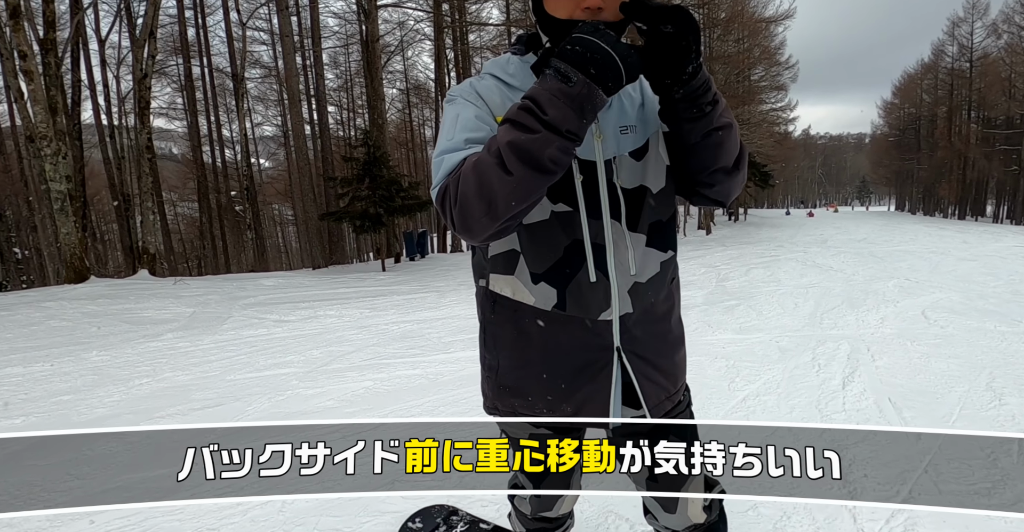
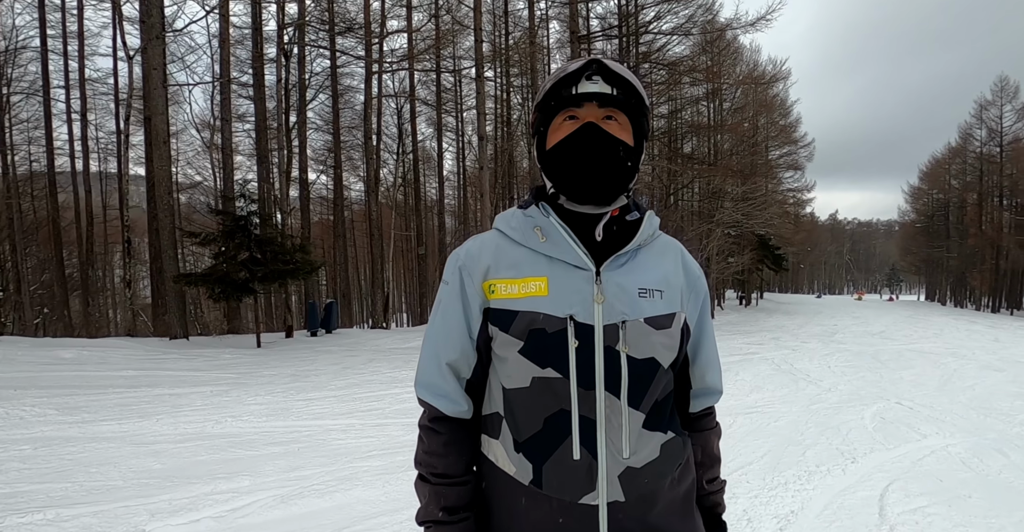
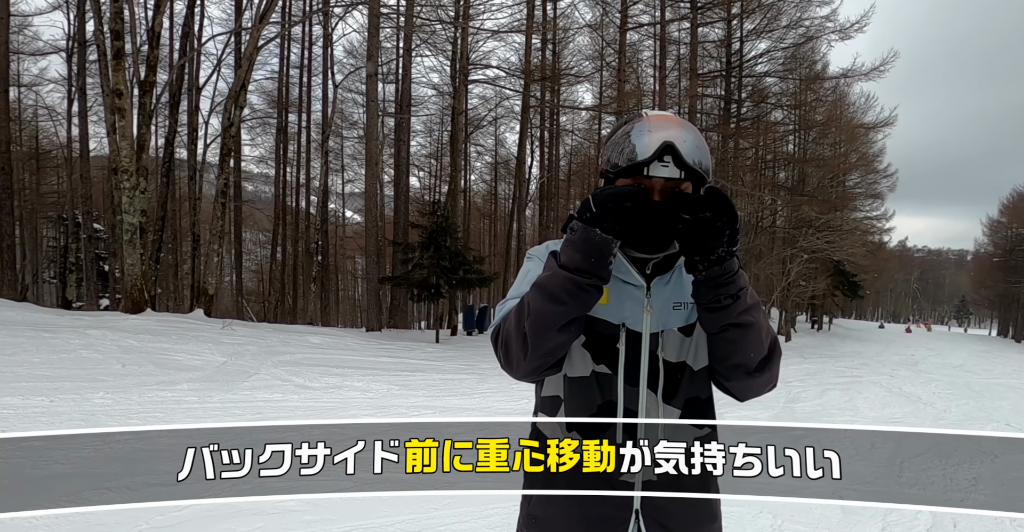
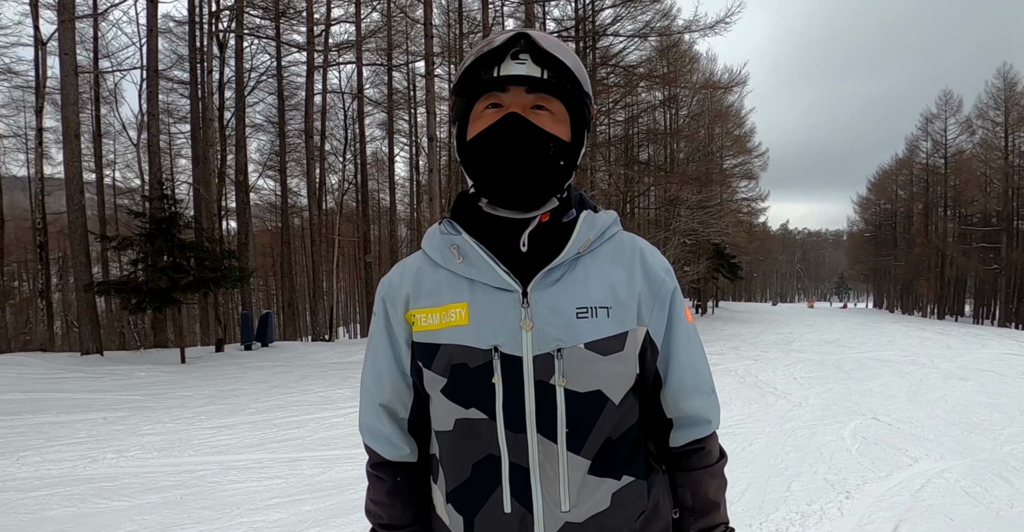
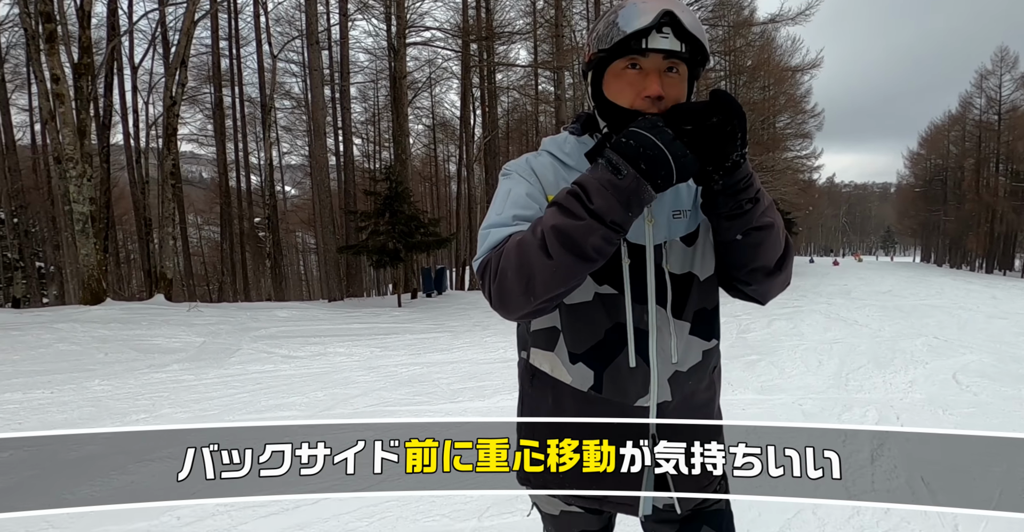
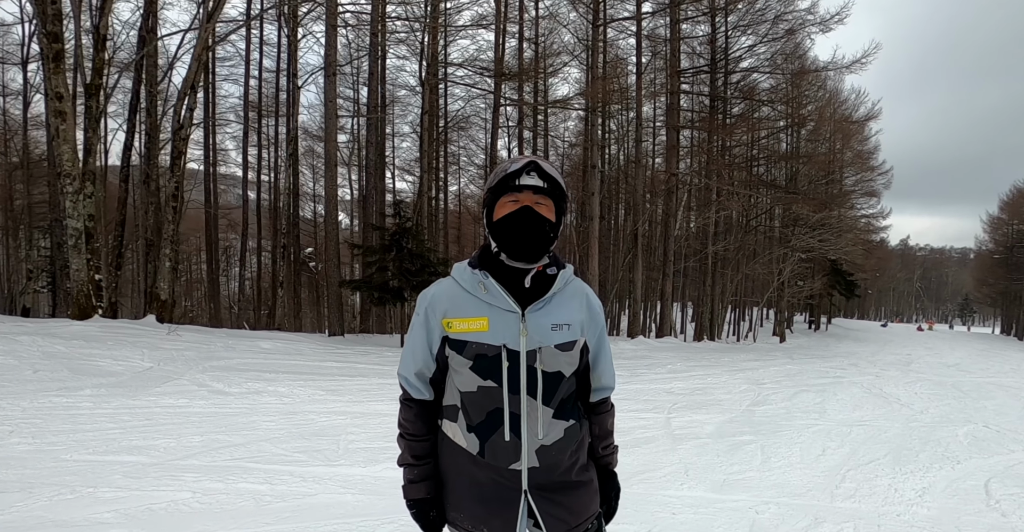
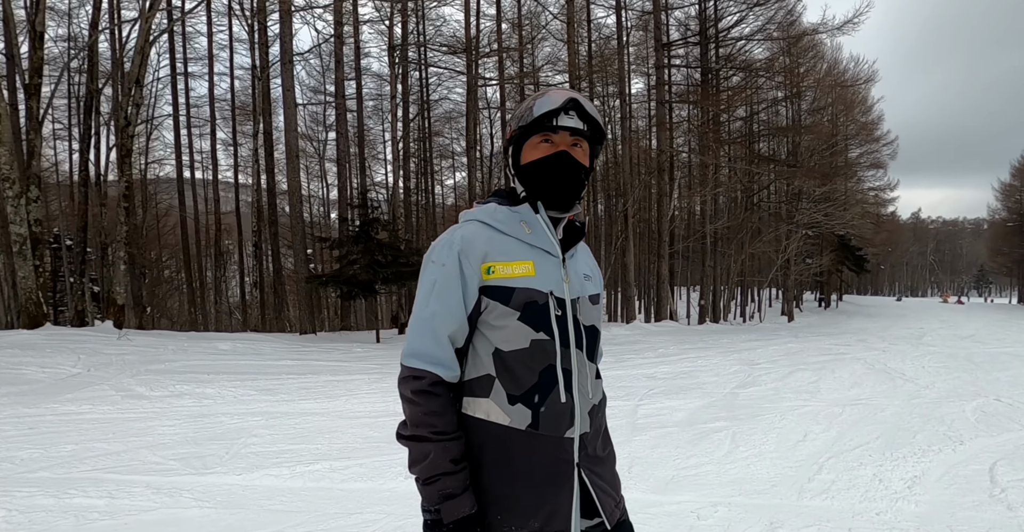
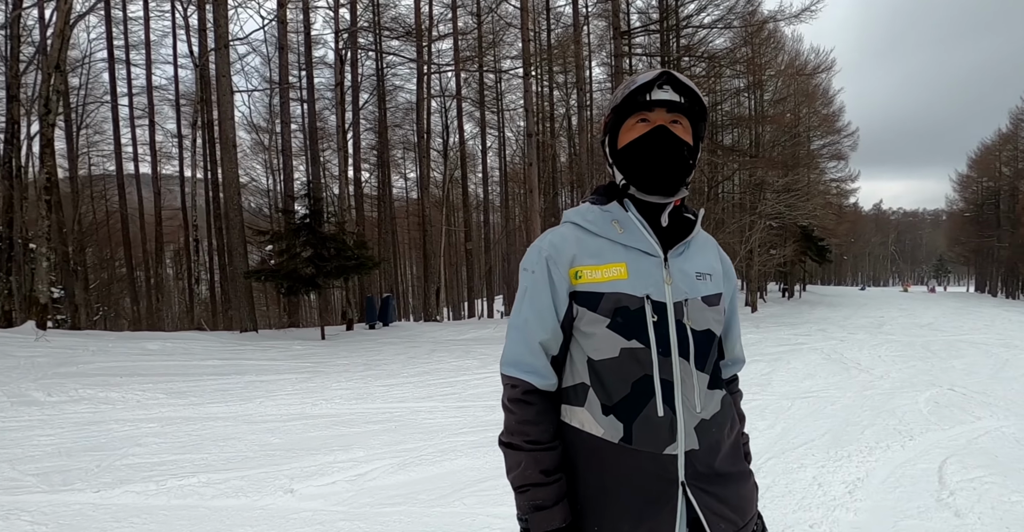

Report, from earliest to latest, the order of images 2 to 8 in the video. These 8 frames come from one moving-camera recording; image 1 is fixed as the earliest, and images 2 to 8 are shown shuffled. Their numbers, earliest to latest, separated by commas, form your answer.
5, 3, 6, 7, 8, 2, 4
